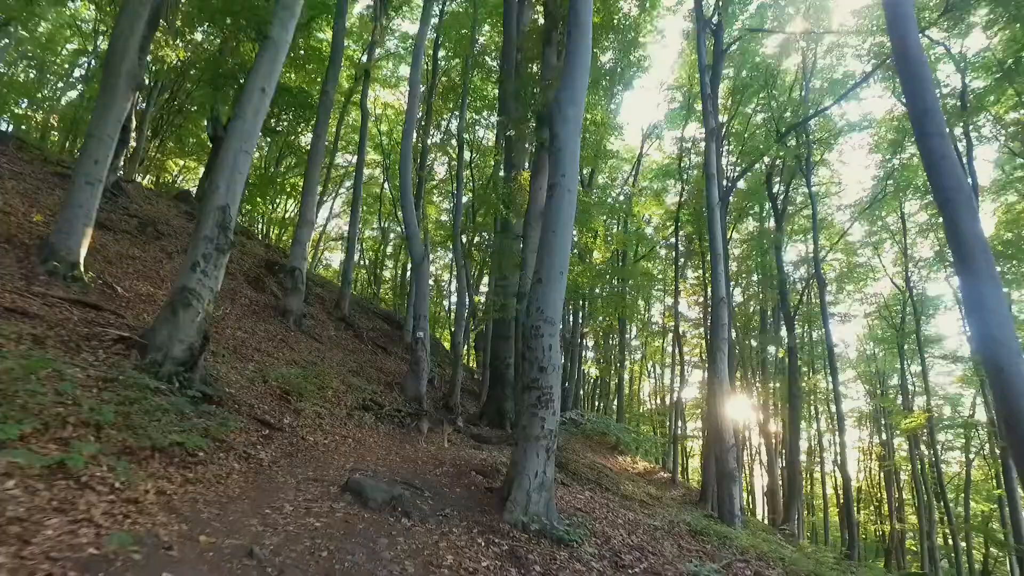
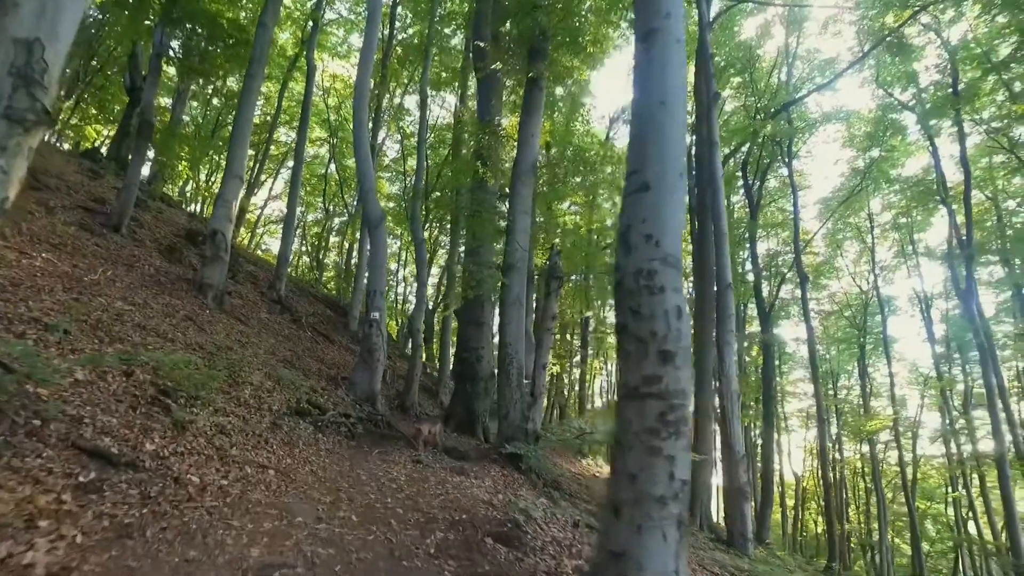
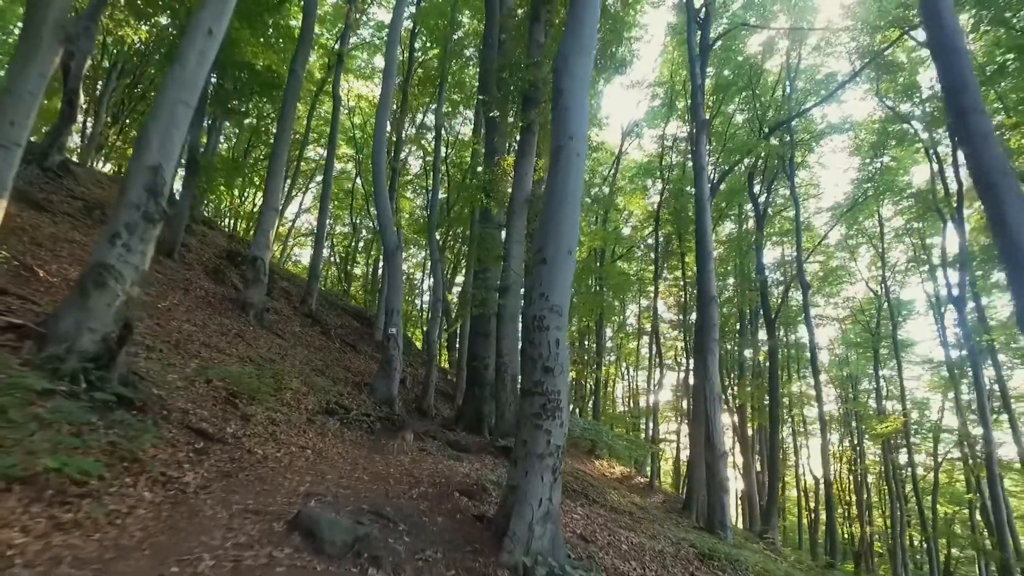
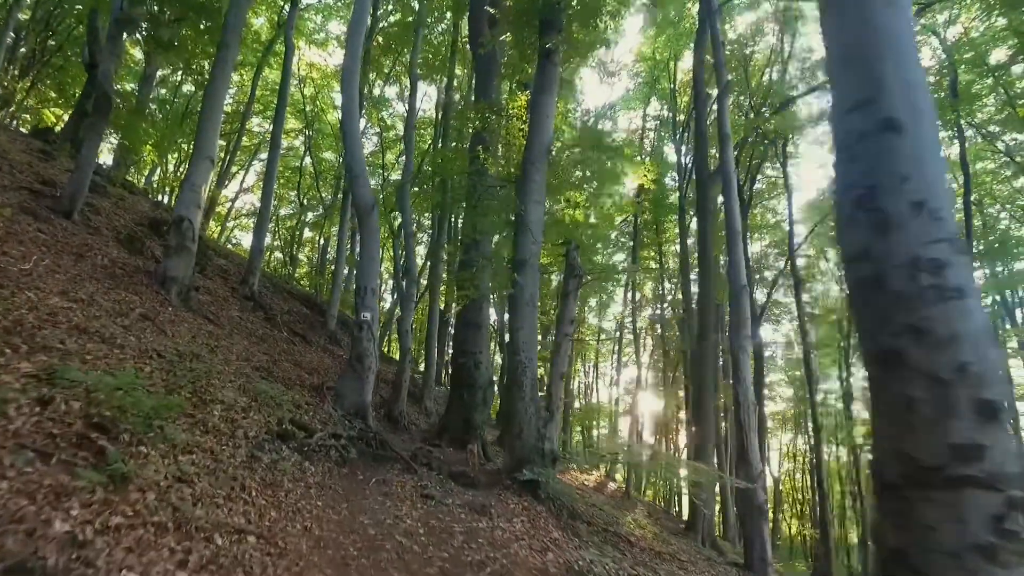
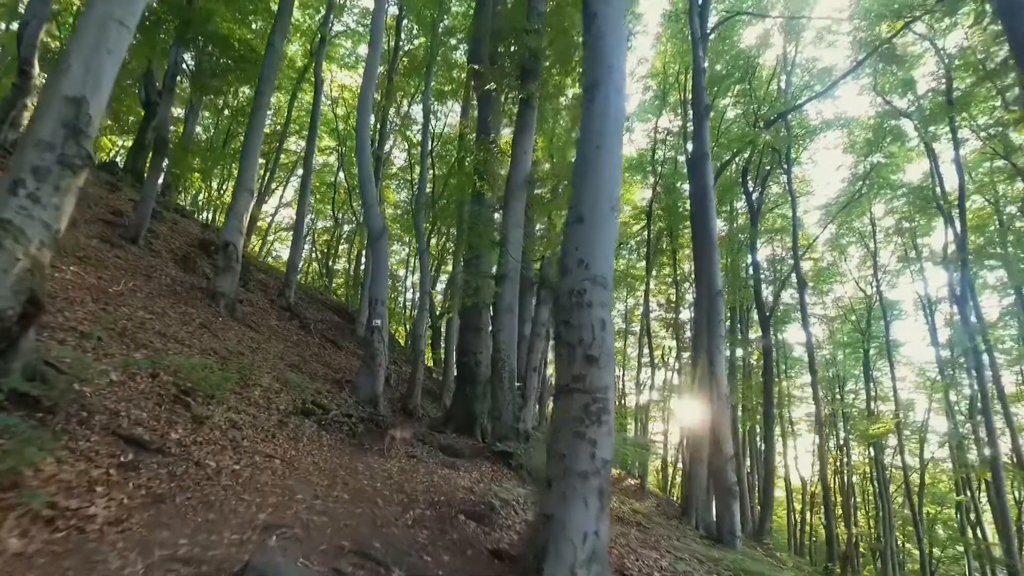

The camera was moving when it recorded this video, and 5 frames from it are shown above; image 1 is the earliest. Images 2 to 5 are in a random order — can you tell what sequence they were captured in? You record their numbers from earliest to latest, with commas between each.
3, 5, 2, 4
